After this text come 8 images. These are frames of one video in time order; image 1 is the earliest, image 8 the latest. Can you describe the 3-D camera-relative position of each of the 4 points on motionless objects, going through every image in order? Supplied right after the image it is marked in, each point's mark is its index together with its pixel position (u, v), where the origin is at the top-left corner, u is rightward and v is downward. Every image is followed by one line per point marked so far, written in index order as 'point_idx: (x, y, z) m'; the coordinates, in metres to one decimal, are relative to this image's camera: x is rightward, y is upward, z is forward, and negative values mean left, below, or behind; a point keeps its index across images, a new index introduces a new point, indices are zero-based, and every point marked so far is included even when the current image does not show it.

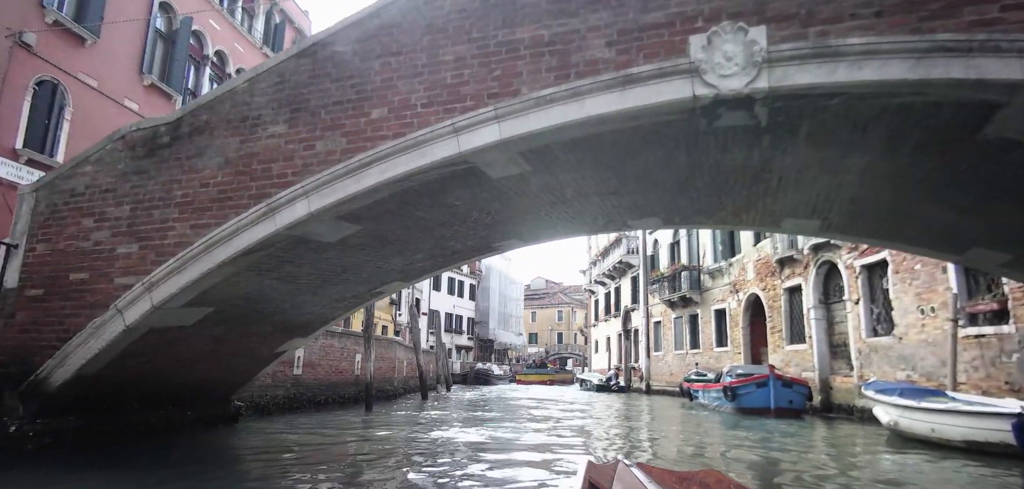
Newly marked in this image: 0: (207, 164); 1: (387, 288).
0: (-2.5, +0.7, +4.6) m
1: (-1.5, -0.5, +6.9) m
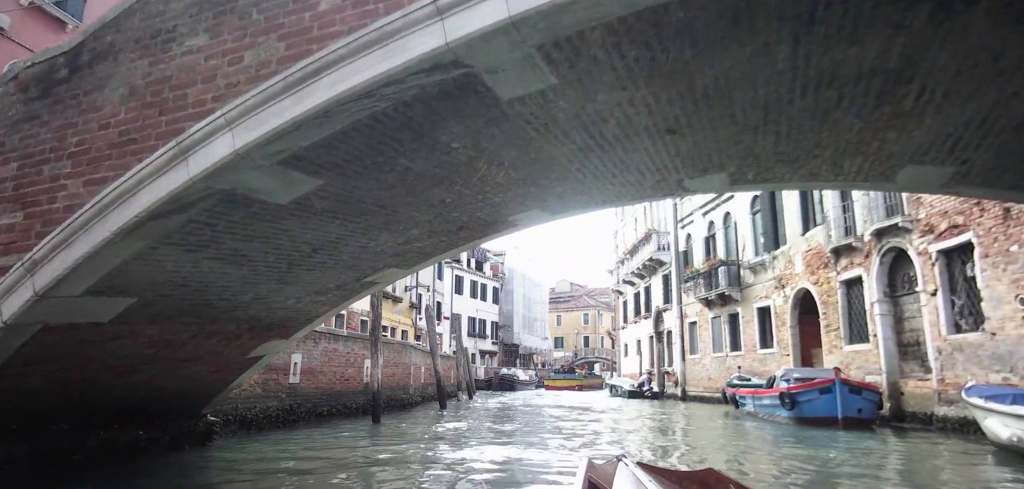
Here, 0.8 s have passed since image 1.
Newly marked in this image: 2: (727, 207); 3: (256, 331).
0: (-2.4, +0.9, +3.4) m
1: (-1.3, -0.3, +5.6) m
2: (+7.5, +1.3, +19.9) m
3: (-2.4, -0.8, +5.4) m
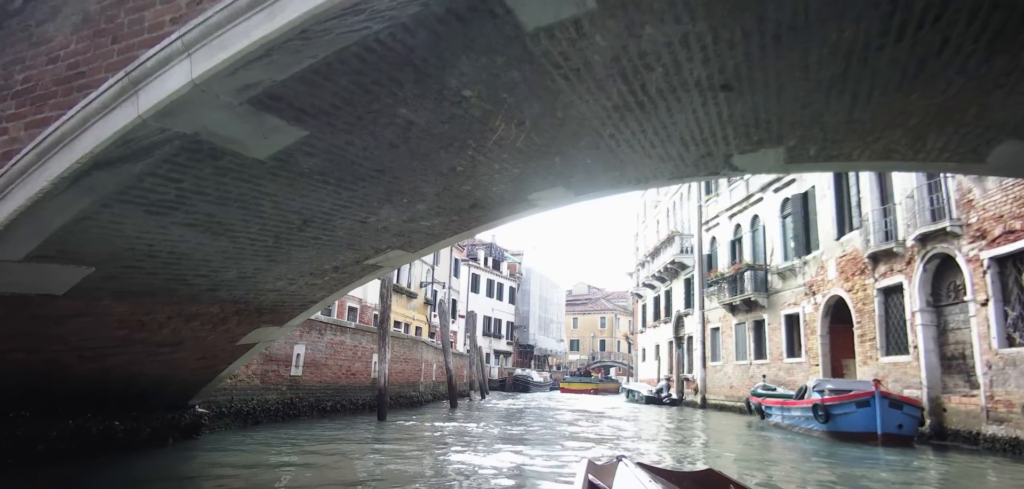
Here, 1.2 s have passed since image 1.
0: (-2.2, +1.1, +2.9) m
1: (-1.1, -0.1, +5.0) m
2: (+8.1, +1.2, +19.0) m
3: (-2.3, -0.6, +4.9) m
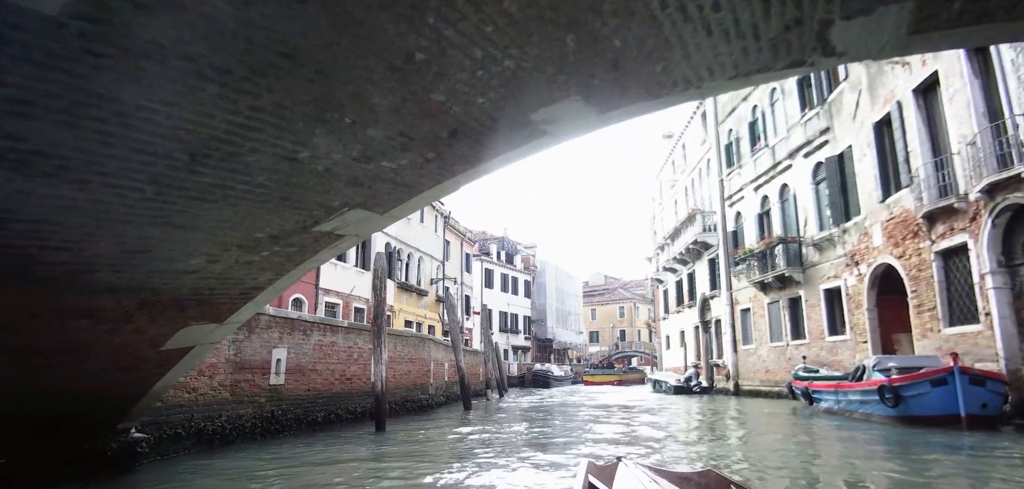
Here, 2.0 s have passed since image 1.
0: (-2.3, +1.3, +1.6) m
1: (-1.1, +0.1, +3.8) m
2: (+8.3, +2.0, +17.5) m
3: (-2.2, -0.4, +3.7) m
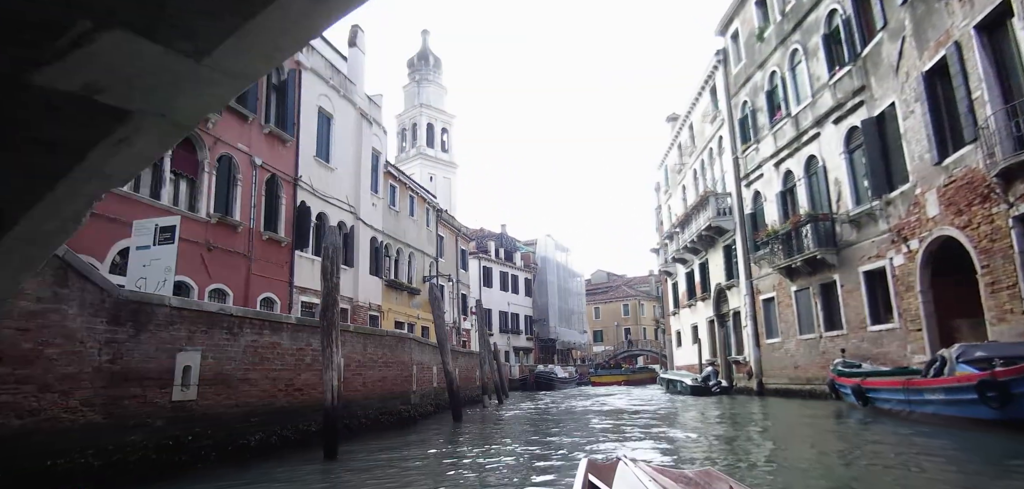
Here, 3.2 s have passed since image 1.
0: (-2.5, +1.6, -0.3) m
1: (-1.2, +0.5, +1.8) m
2: (+8.2, +2.6, +15.6) m
3: (-2.4, -0.1, +1.7) m
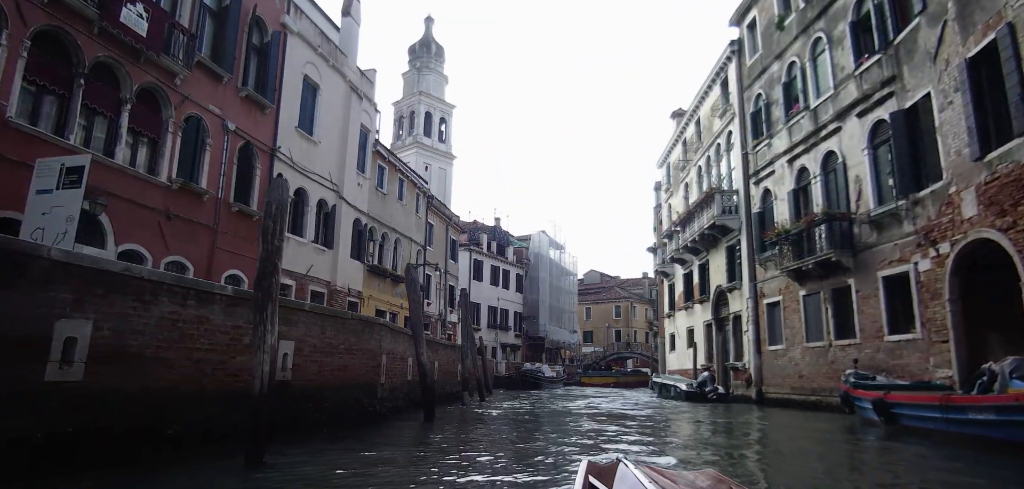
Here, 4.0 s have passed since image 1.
0: (-2.5, +2.0, -1.6) m
1: (-1.3, +0.9, +0.6) m
2: (+8.0, +2.6, +14.5) m
3: (-2.5, +0.4, +0.5) m
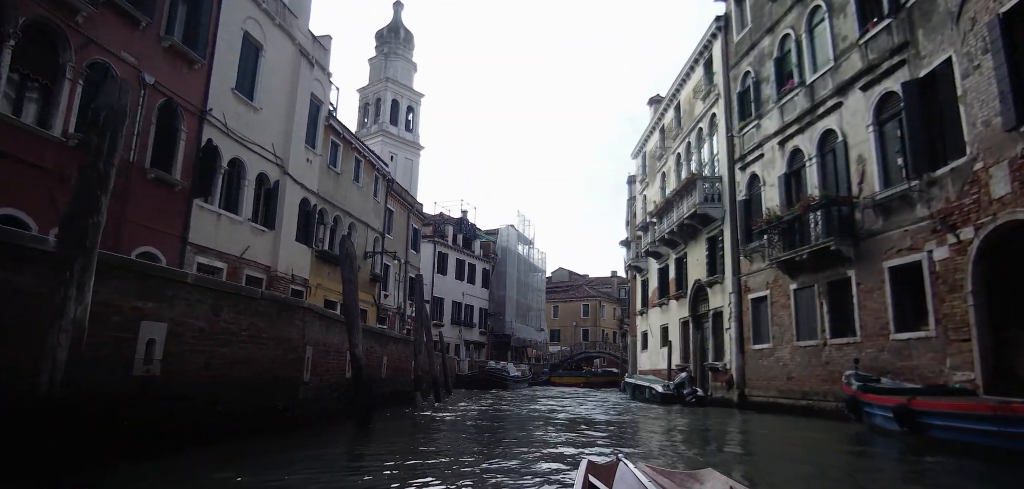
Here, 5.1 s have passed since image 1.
0: (-2.4, +2.5, -3.5) m
1: (-1.4, +1.3, -1.2) m
2: (+7.2, +2.8, +13.1) m
3: (-2.5, +0.8, -1.4) m
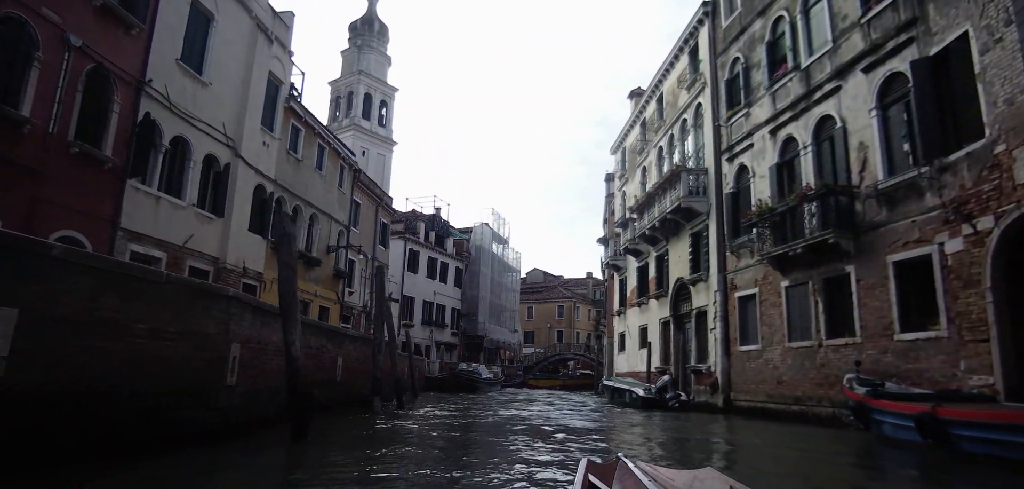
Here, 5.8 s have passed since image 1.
0: (-2.2, +2.8, -4.8) m
1: (-1.3, +1.6, -2.5) m
2: (+6.7, +3.0, +12.3) m
3: (-2.4, +1.1, -2.7) m
